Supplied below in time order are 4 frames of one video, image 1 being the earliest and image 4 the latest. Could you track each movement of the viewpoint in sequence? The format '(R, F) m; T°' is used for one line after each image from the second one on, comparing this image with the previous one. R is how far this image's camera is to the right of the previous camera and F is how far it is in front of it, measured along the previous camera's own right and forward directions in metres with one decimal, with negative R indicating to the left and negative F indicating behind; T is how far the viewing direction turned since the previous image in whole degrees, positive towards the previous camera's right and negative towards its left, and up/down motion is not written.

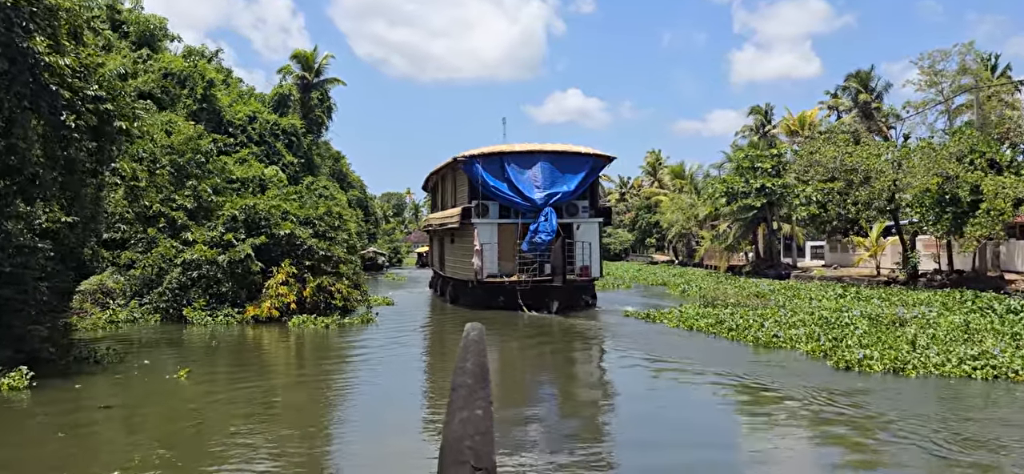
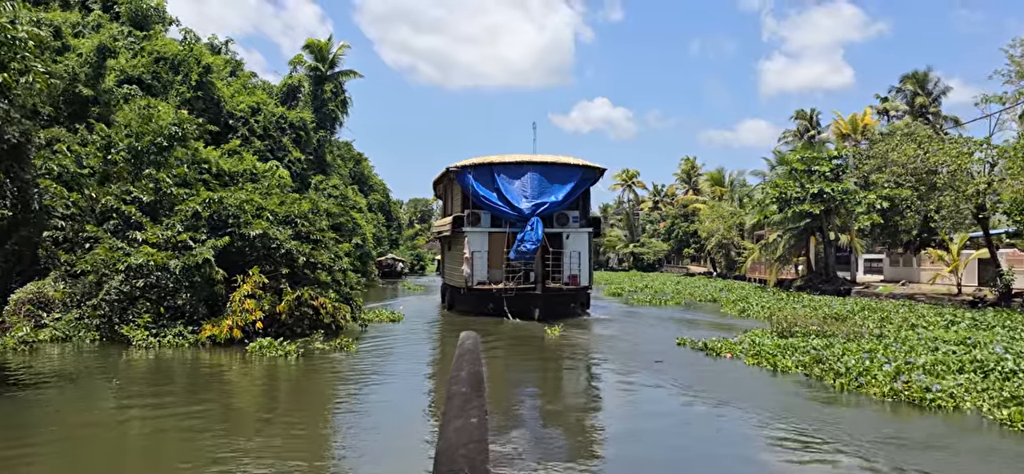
(0.0, +3.2) m; -2°
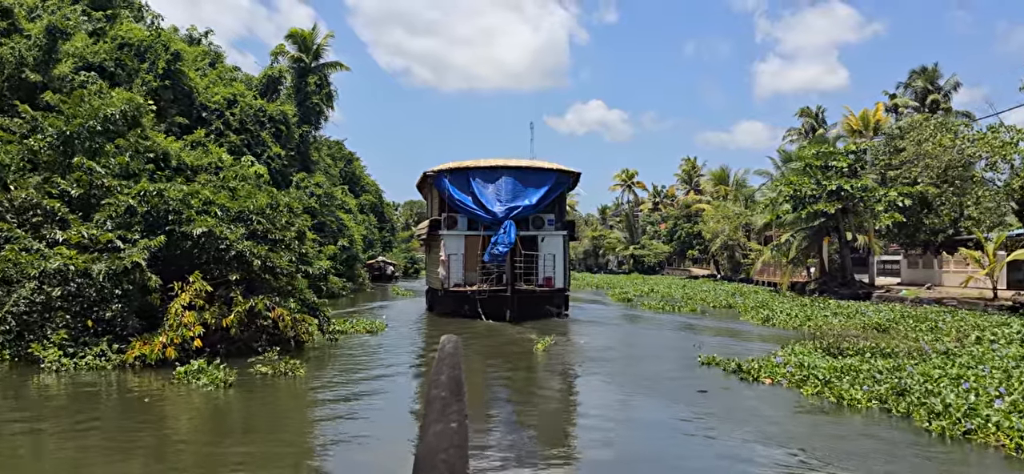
(0.0, +2.0) m; 0°
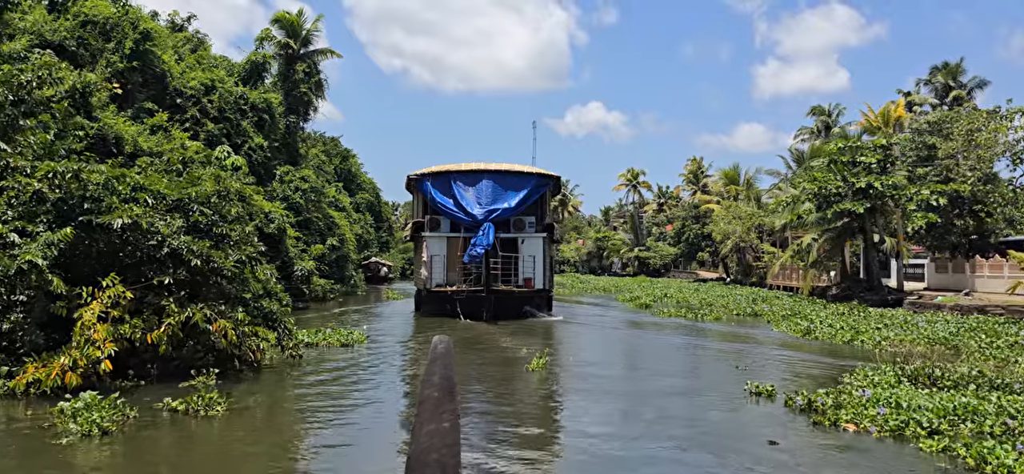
(0.0, +2.2) m; 0°
